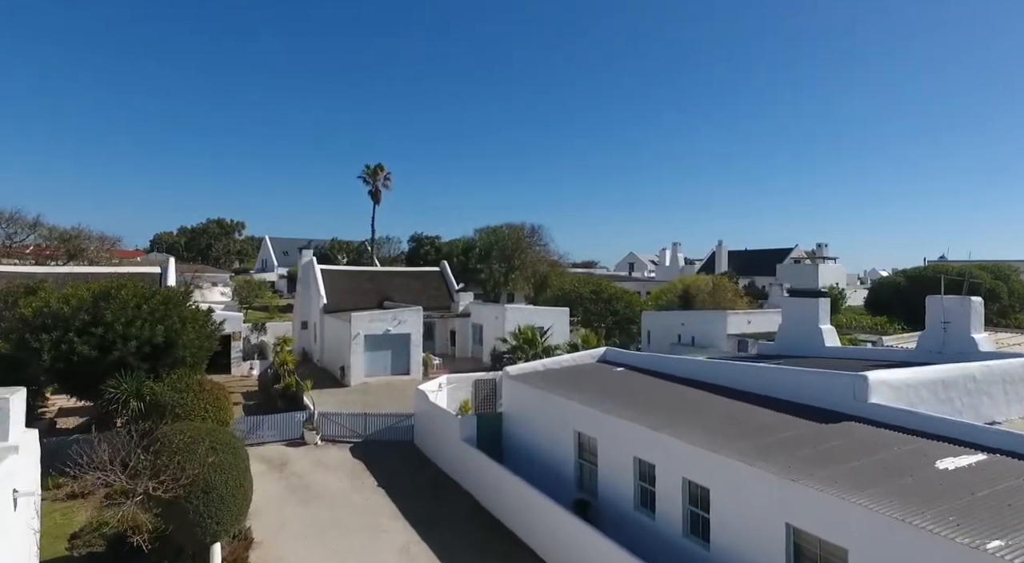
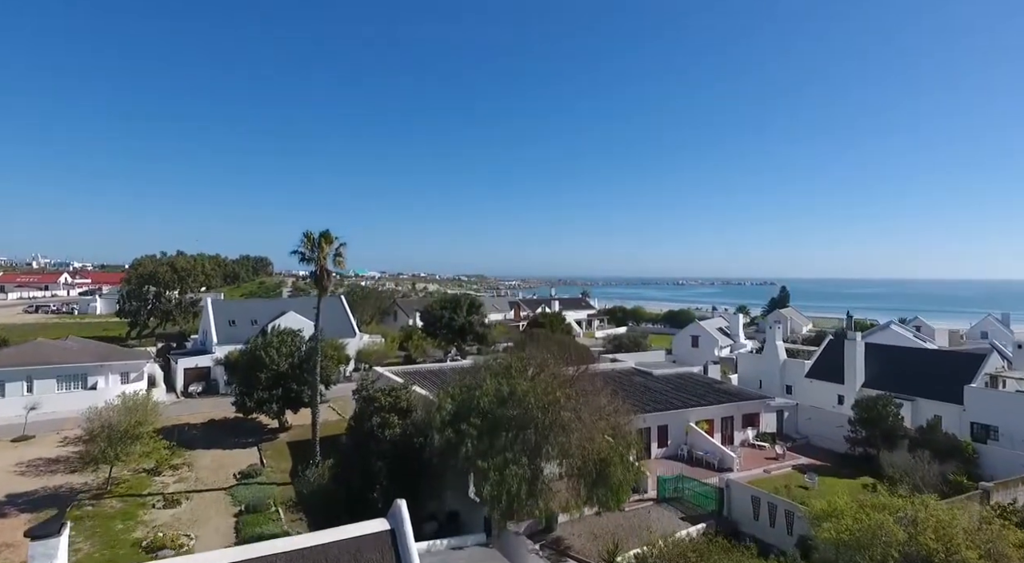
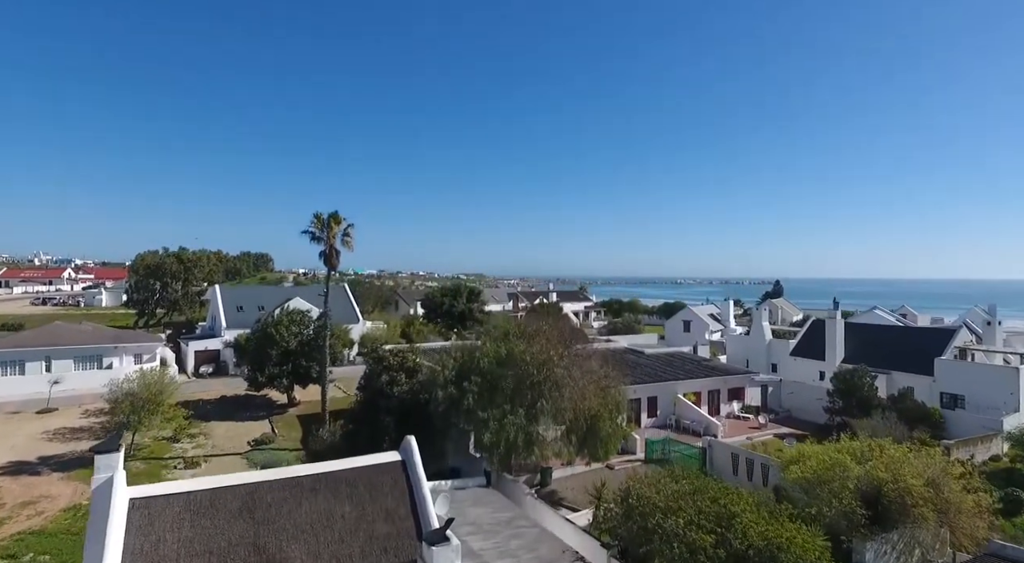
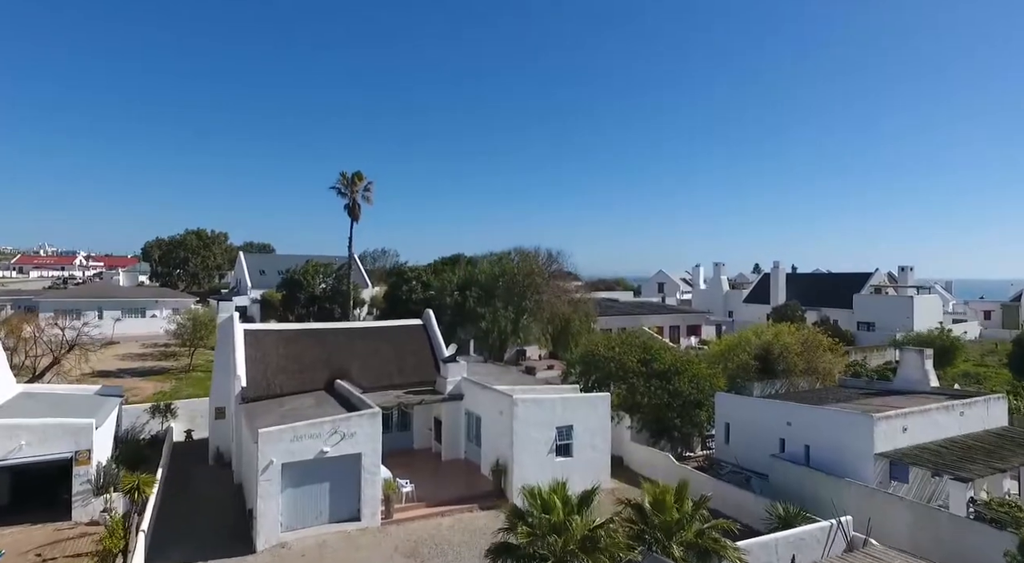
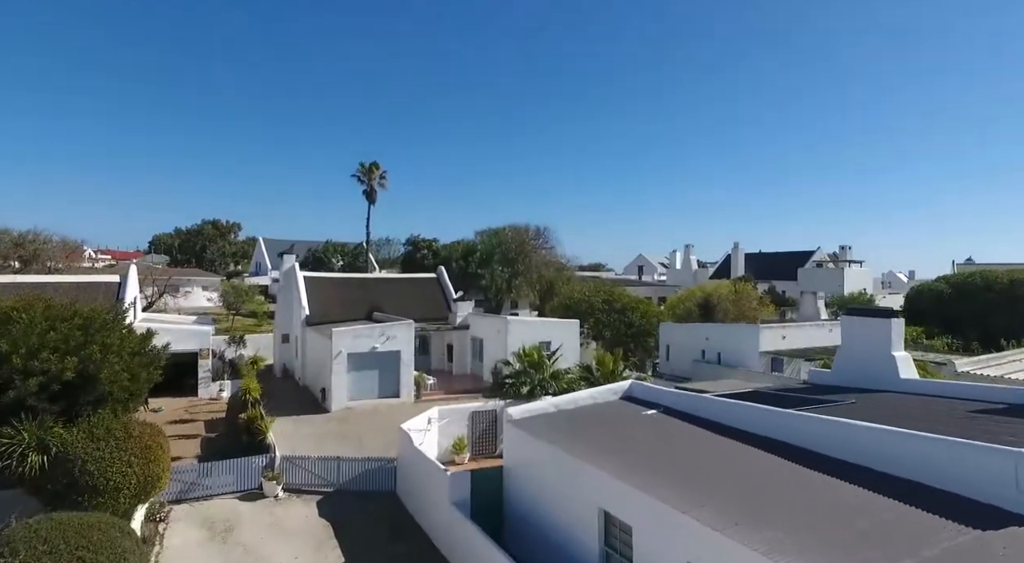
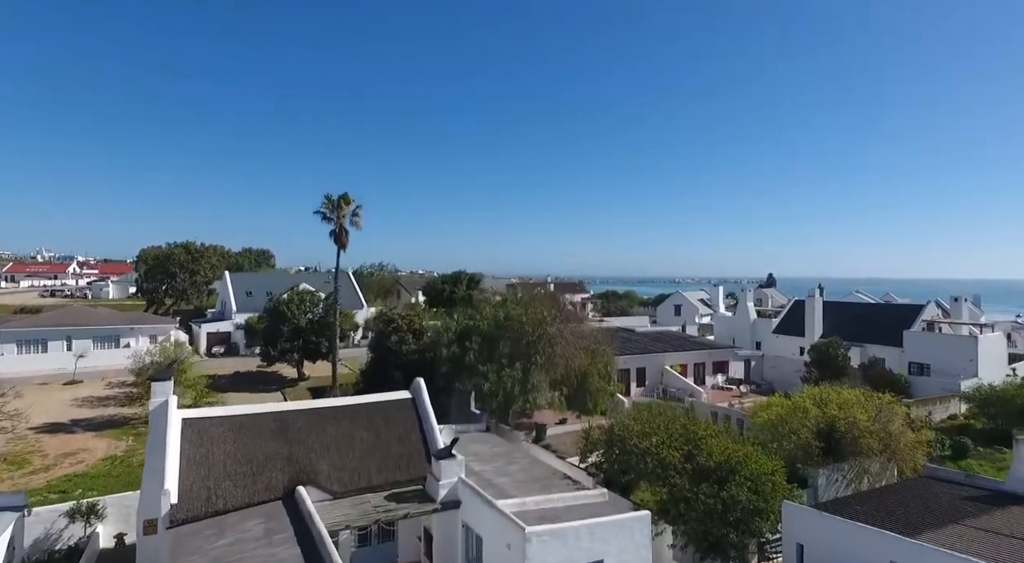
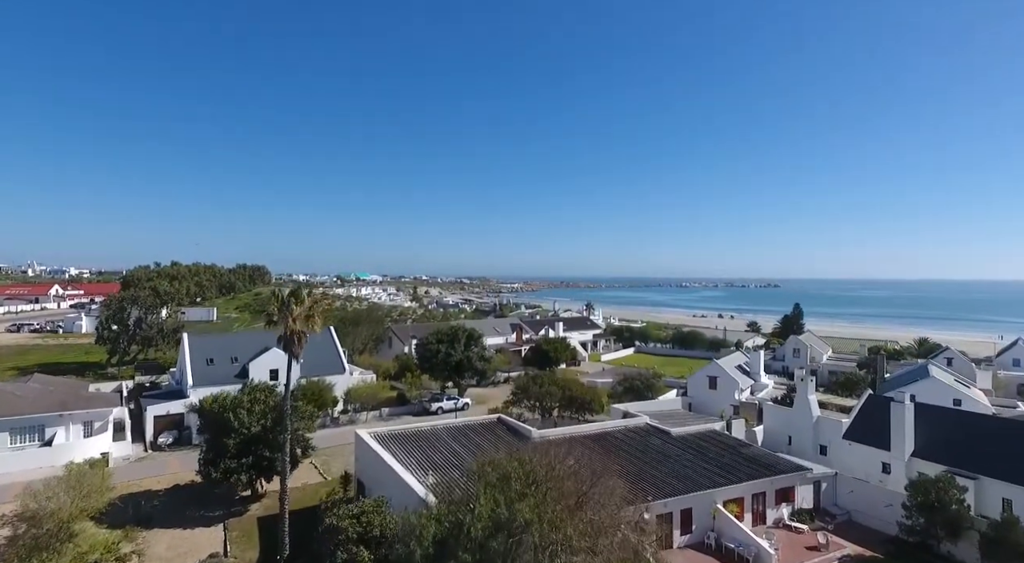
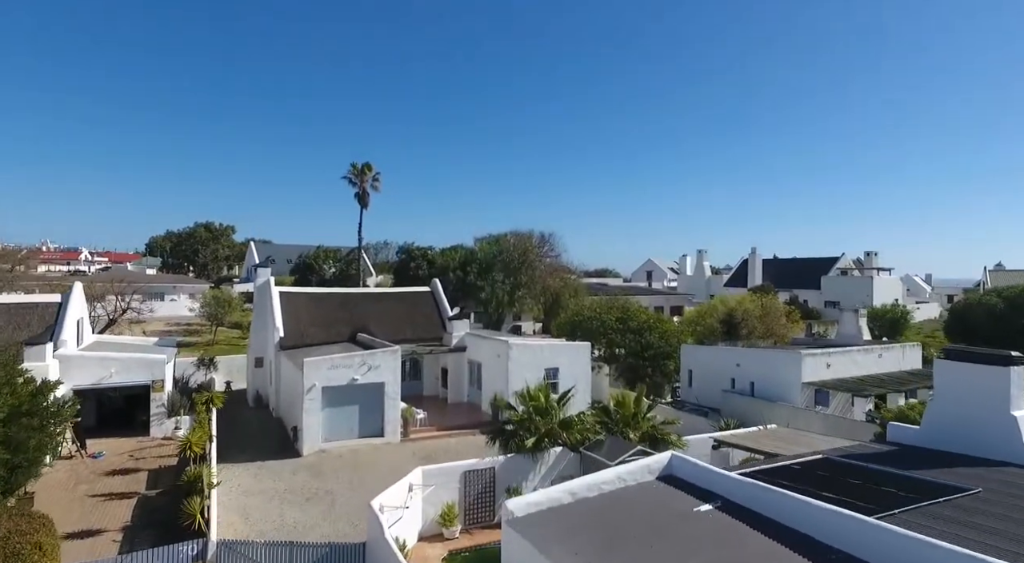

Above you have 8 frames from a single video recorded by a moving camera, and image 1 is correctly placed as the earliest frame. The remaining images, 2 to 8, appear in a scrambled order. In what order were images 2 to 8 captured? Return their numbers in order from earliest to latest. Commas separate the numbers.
5, 8, 4, 6, 3, 2, 7
